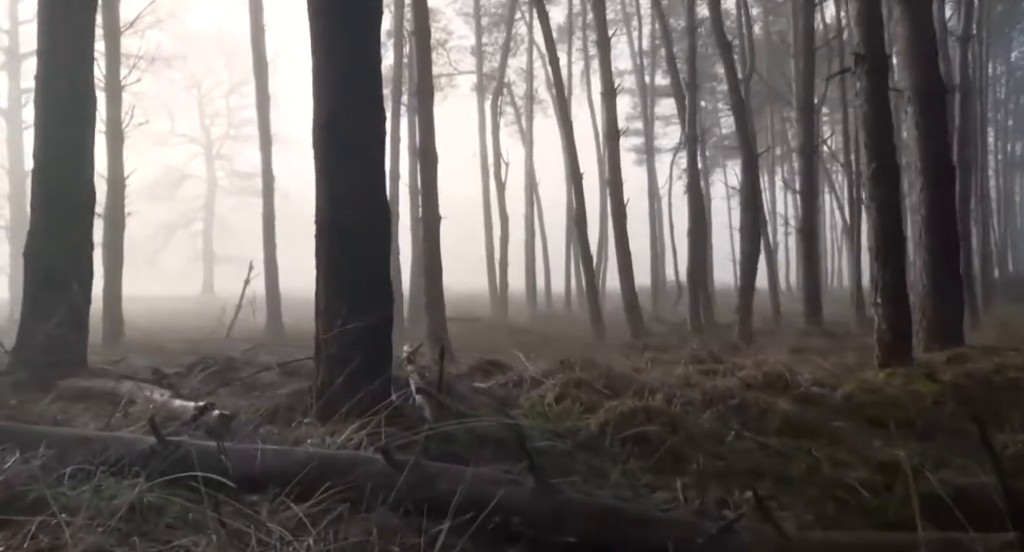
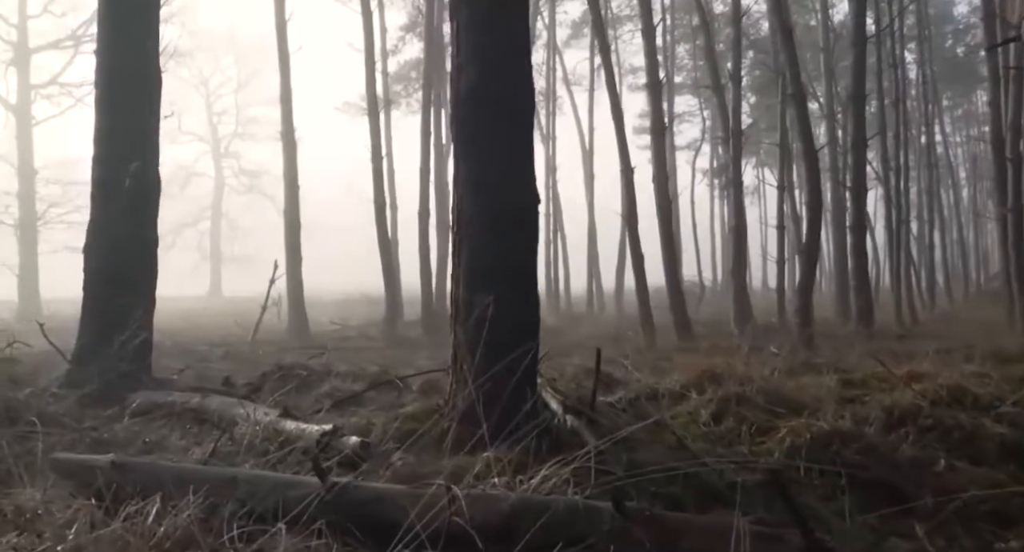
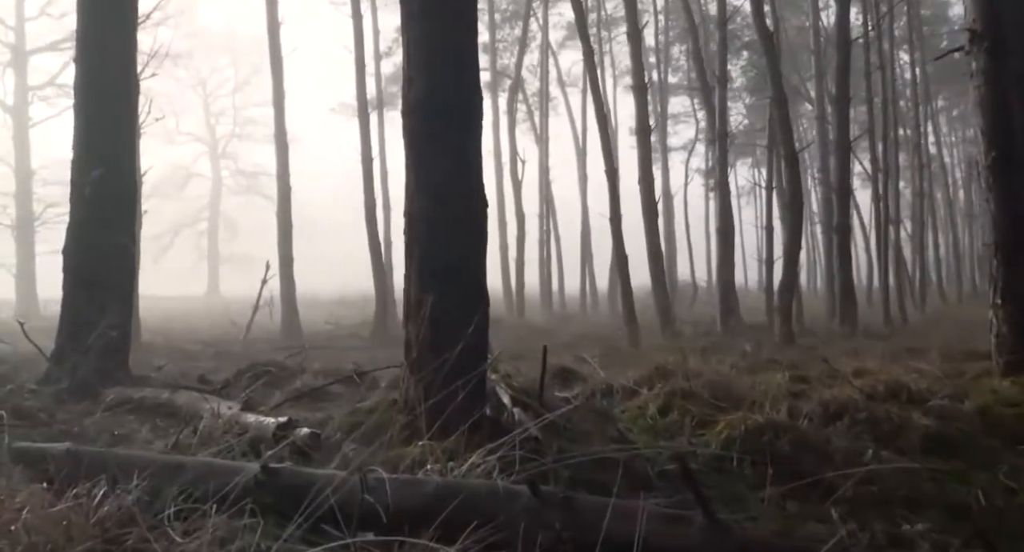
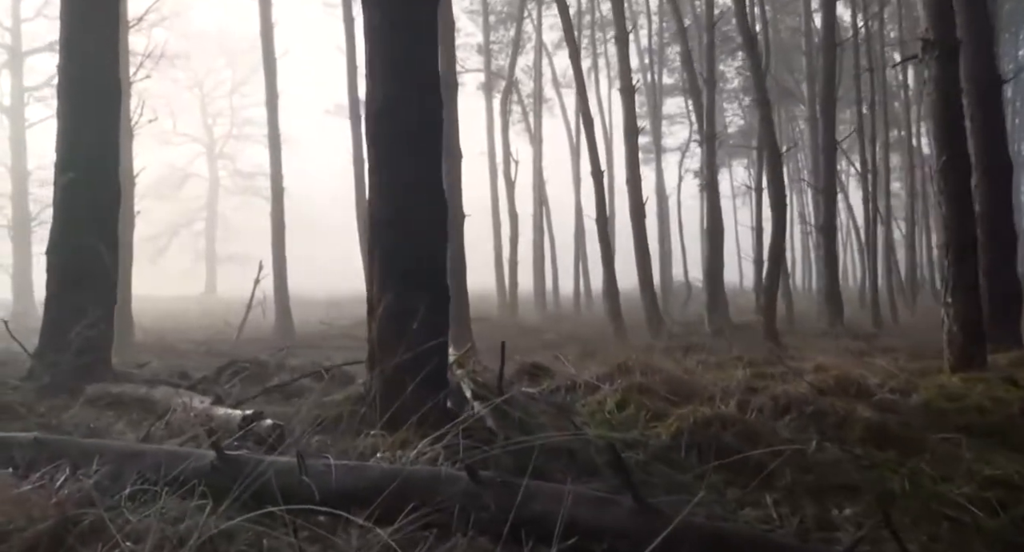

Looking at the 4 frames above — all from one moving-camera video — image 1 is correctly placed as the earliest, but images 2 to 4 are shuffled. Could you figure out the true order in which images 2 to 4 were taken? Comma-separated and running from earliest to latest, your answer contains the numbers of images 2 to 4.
4, 3, 2
